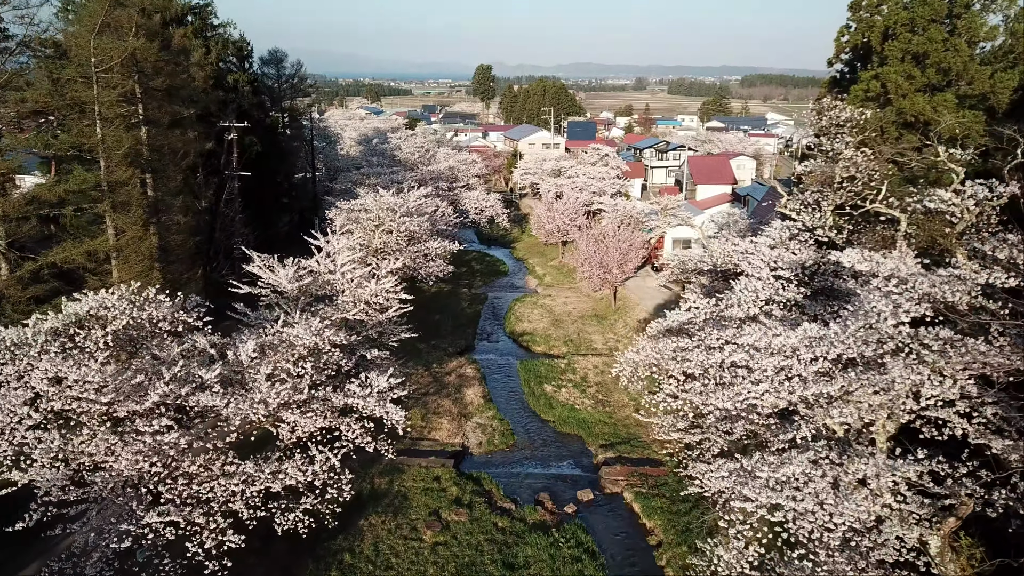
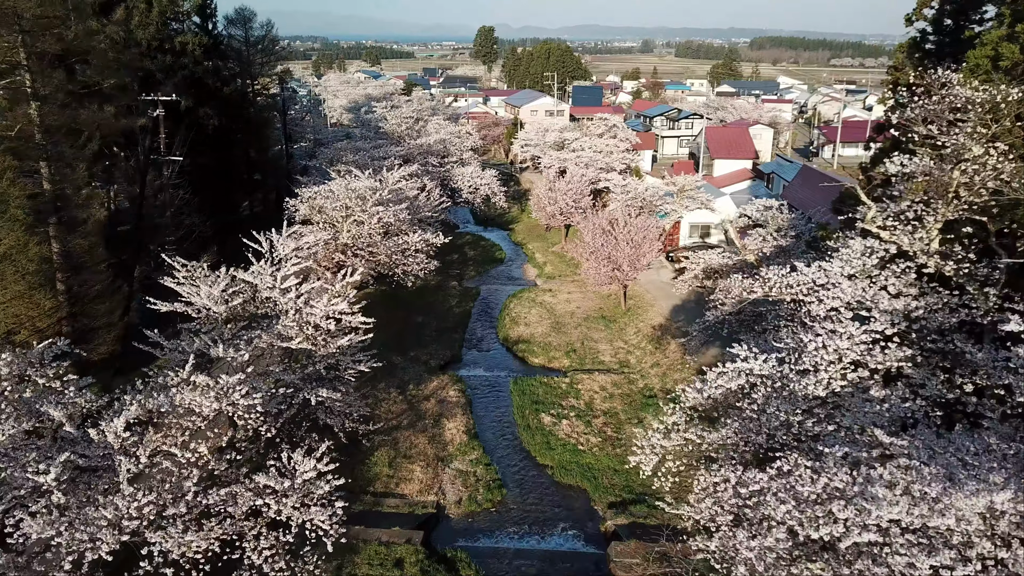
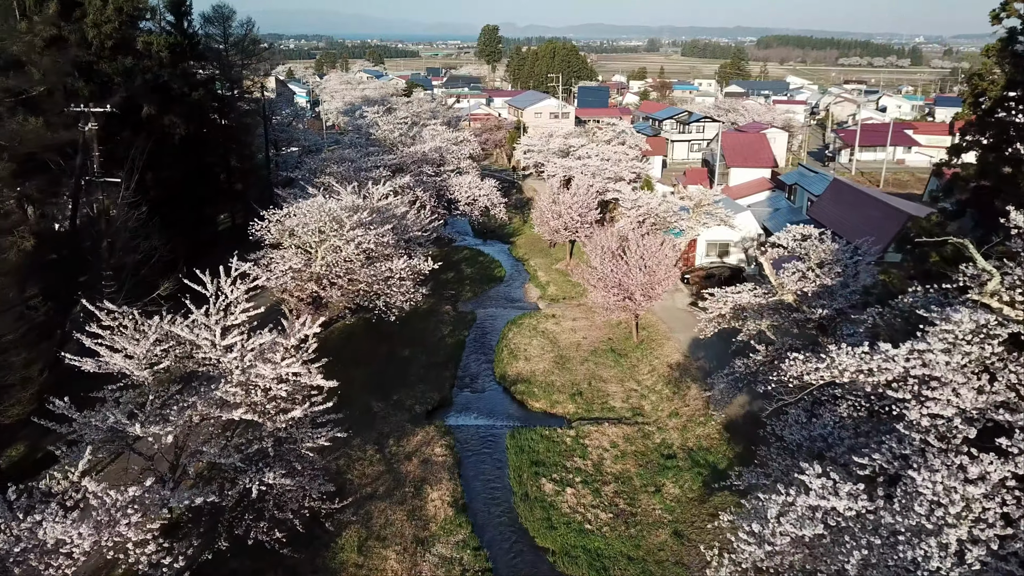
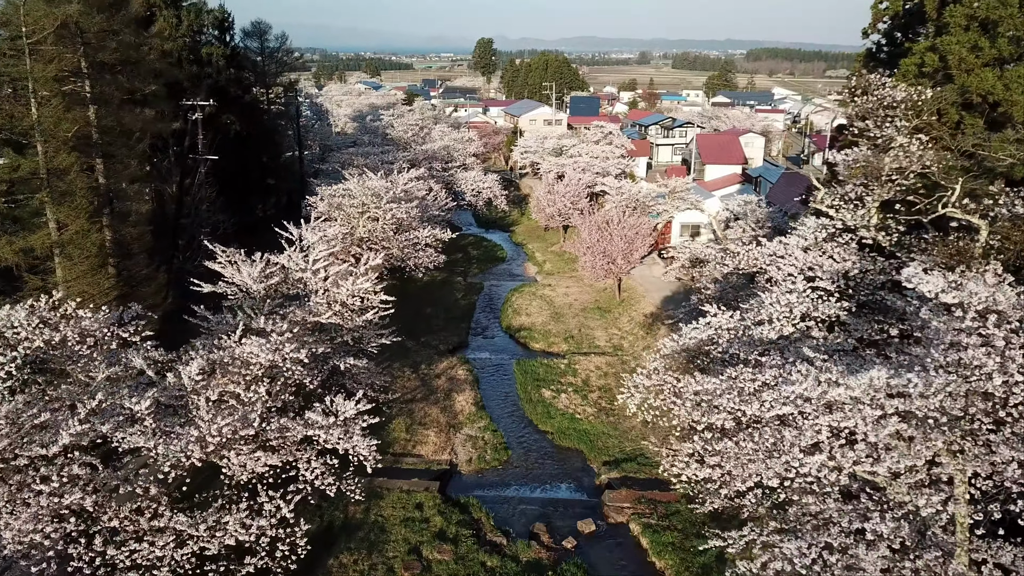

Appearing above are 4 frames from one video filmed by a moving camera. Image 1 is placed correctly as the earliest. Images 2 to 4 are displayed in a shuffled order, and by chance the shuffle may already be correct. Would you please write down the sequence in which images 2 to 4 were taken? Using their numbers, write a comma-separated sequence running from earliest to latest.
4, 2, 3
